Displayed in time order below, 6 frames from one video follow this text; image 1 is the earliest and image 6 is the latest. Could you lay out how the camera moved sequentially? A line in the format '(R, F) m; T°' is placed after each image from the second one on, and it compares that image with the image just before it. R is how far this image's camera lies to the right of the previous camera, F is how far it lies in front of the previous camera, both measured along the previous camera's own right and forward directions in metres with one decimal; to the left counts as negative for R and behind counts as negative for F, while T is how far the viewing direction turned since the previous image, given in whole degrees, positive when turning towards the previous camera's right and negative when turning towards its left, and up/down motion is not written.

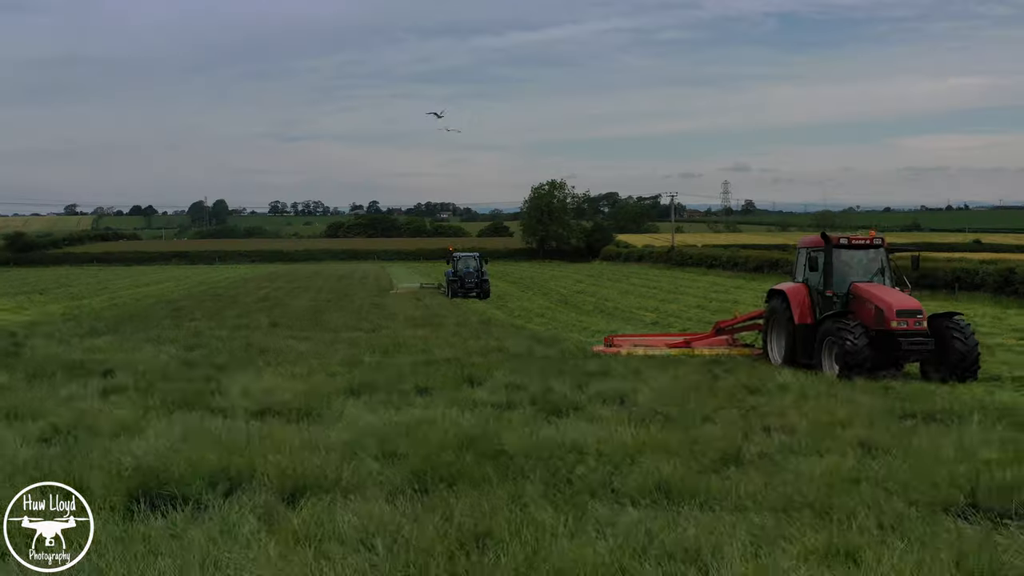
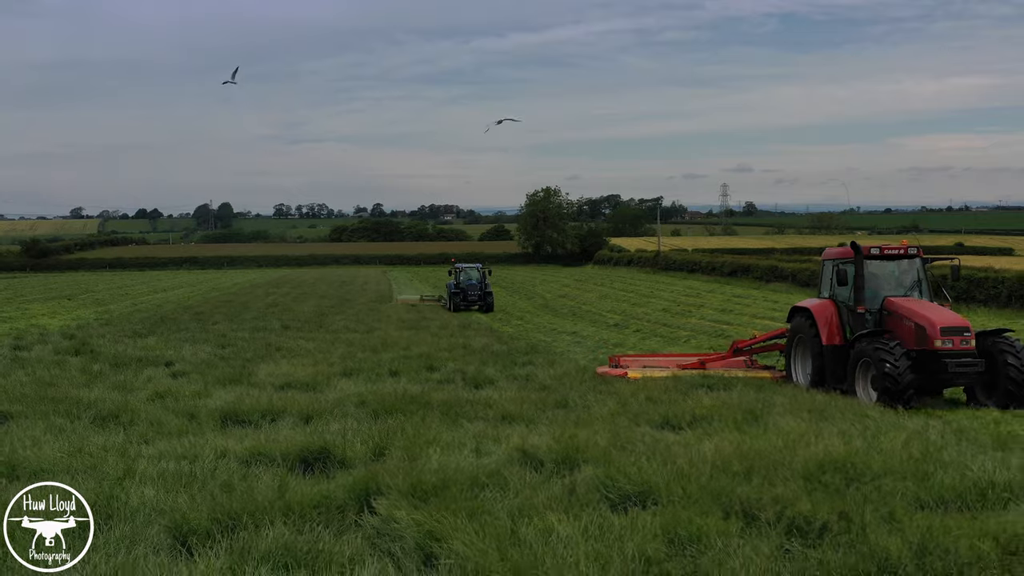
(-1.0, +0.9) m; 0°
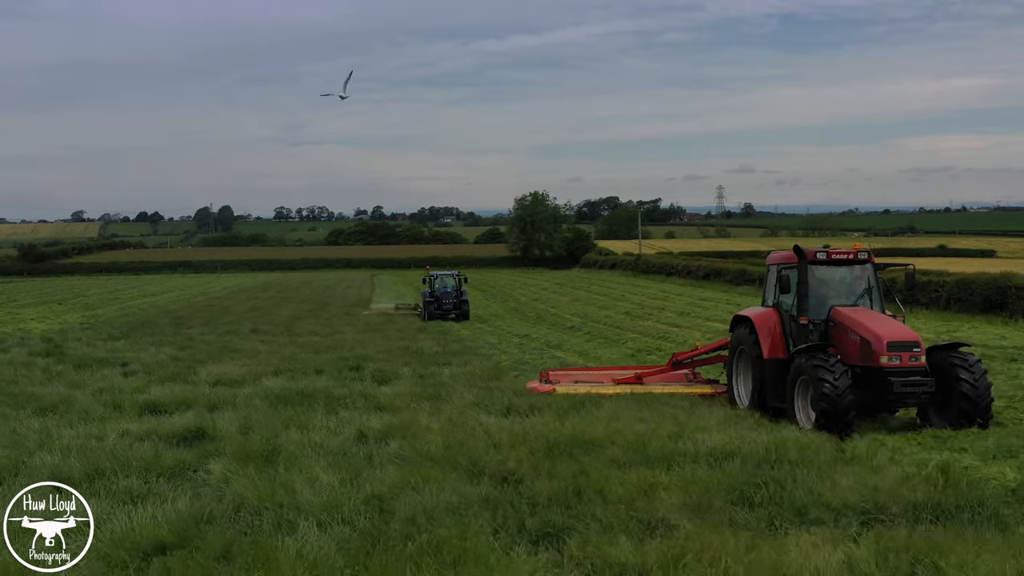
(+1.5, -1.5) m; 0°
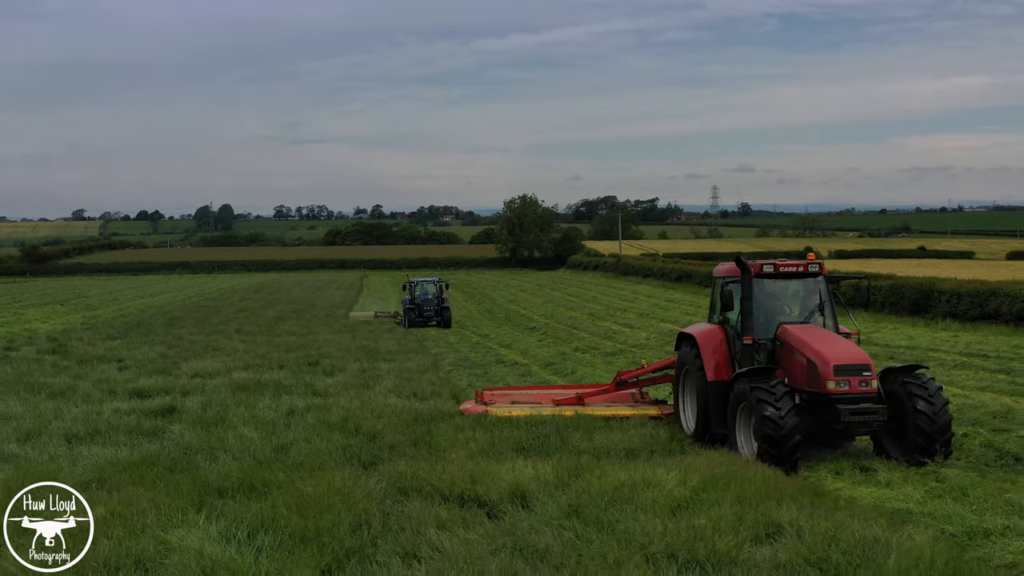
(+1.4, -2.5) m; 0°
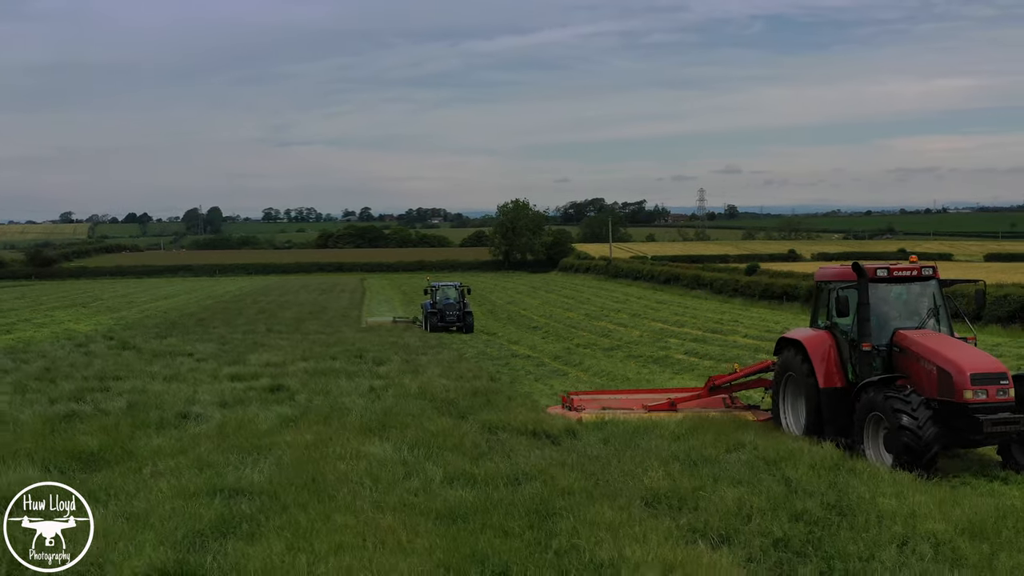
(-0.7, -2.7) m; +1°
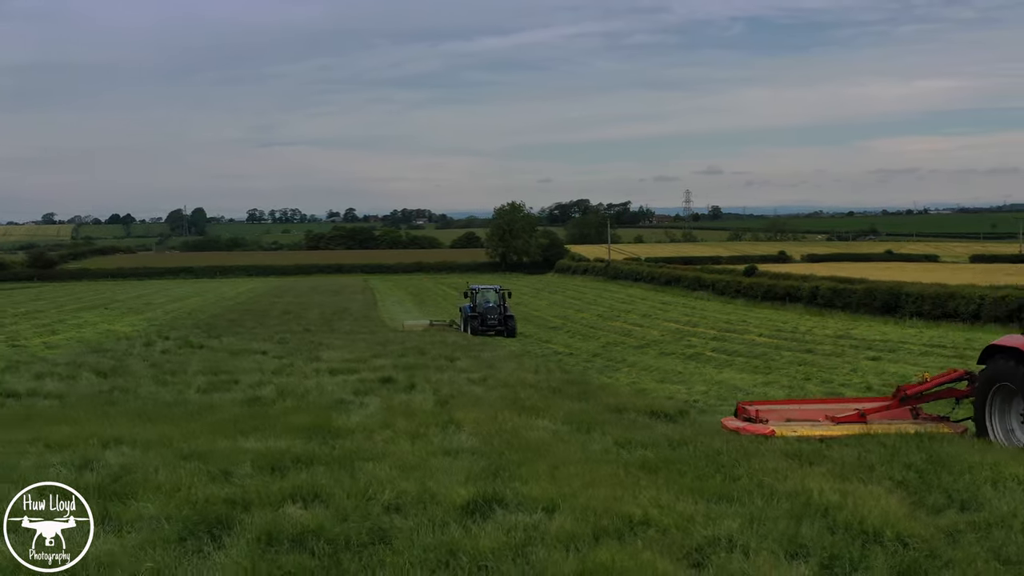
(-1.8, -1.6) m; +1°
